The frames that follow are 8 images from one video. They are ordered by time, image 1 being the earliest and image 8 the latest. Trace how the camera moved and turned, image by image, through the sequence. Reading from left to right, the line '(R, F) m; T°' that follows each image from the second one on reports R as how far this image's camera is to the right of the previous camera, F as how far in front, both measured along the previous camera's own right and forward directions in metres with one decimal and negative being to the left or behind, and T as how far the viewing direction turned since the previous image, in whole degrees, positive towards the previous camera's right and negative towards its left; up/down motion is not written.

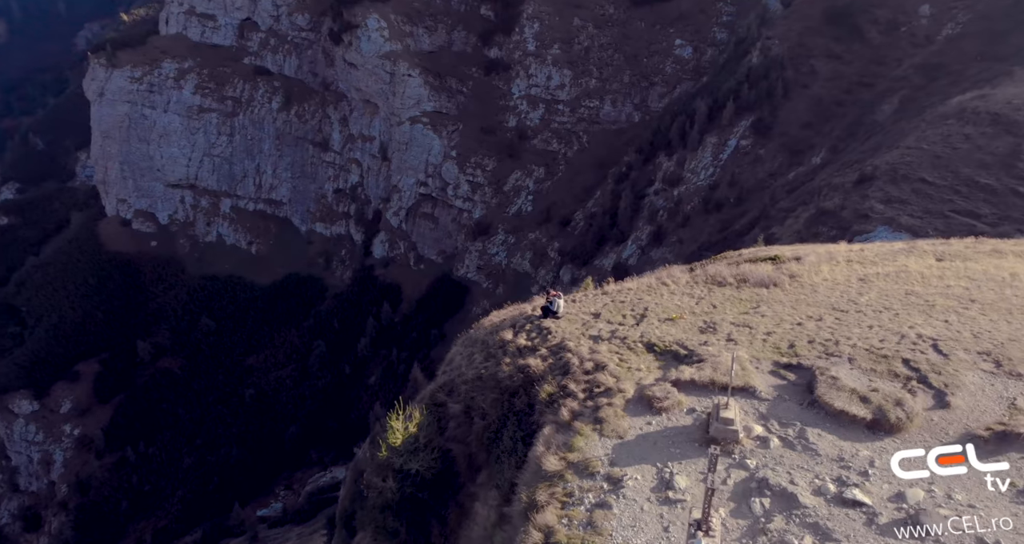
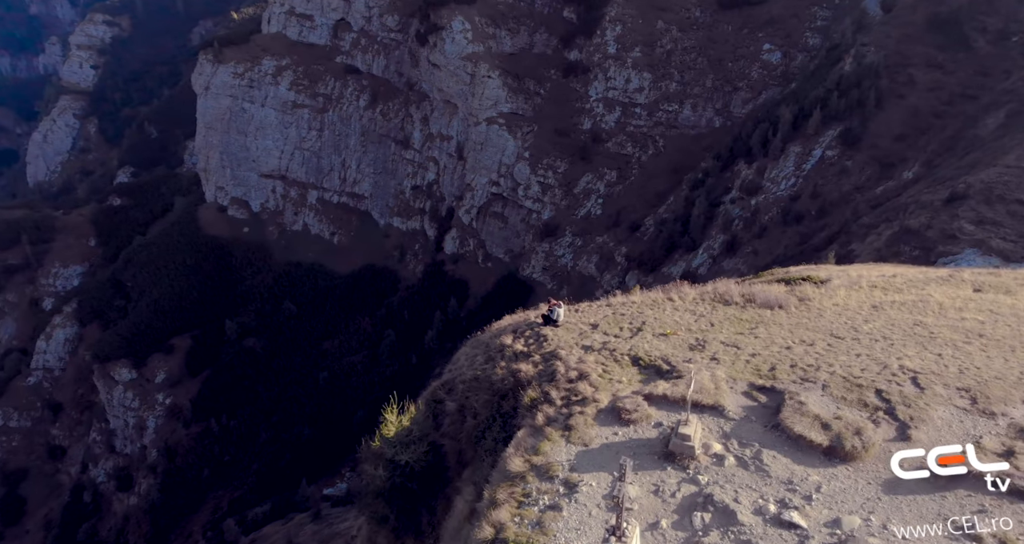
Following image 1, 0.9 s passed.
(+1.7, -0.8) m; -7°
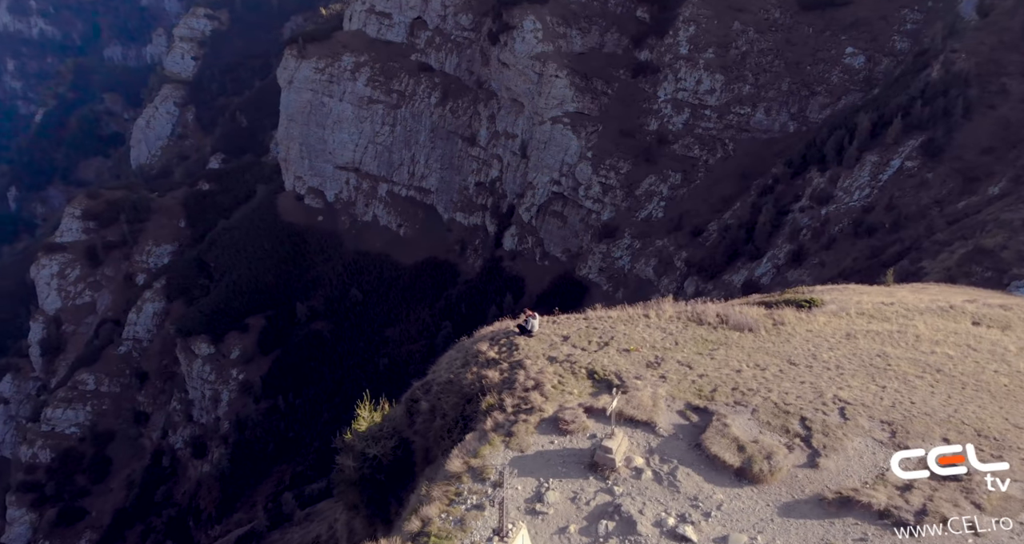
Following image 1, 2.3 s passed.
(+2.3, -1.1) m; -6°
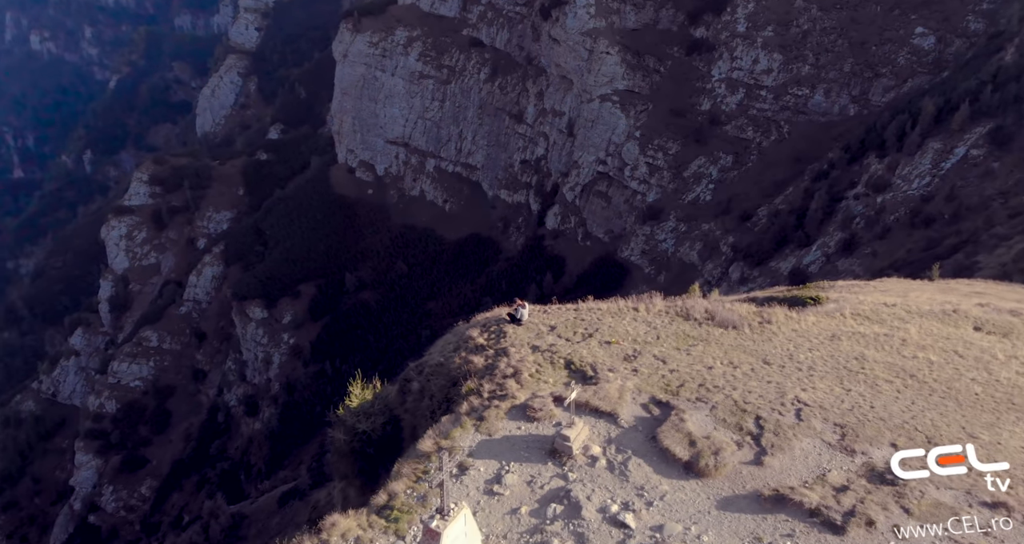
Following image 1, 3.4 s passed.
(+1.6, -0.8) m; -4°
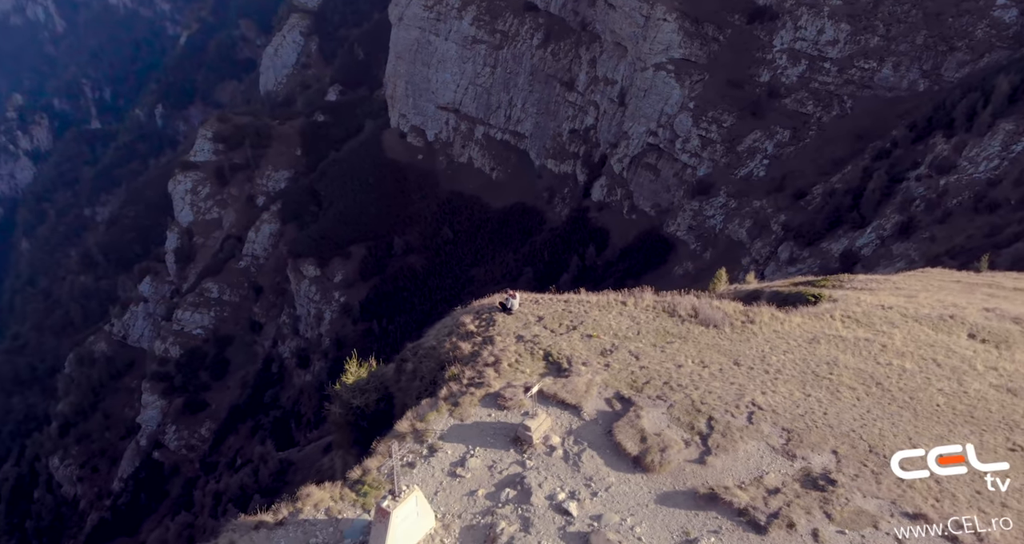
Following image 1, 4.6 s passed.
(+1.7, -1.0) m; -4°
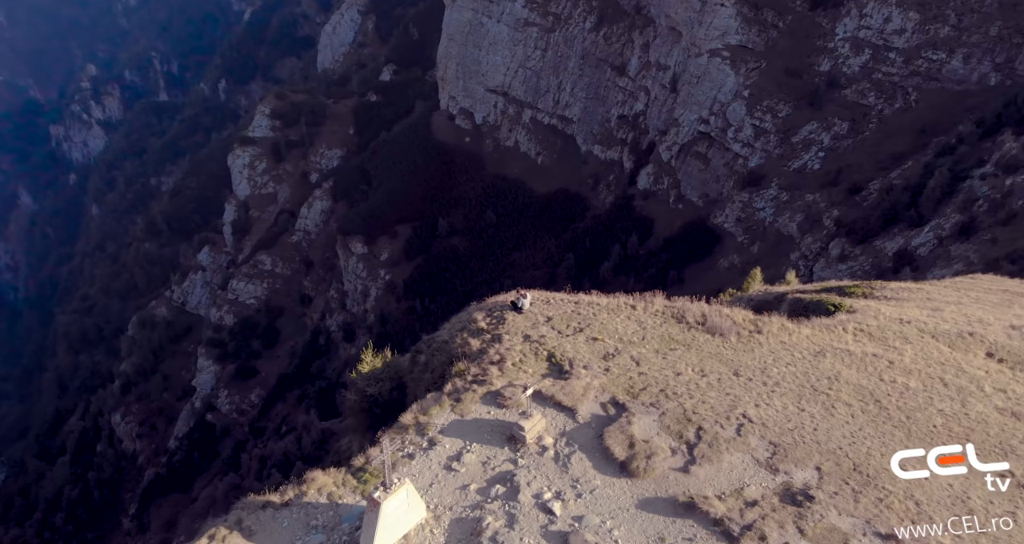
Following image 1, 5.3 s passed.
(+1.0, -0.6) m; -4°
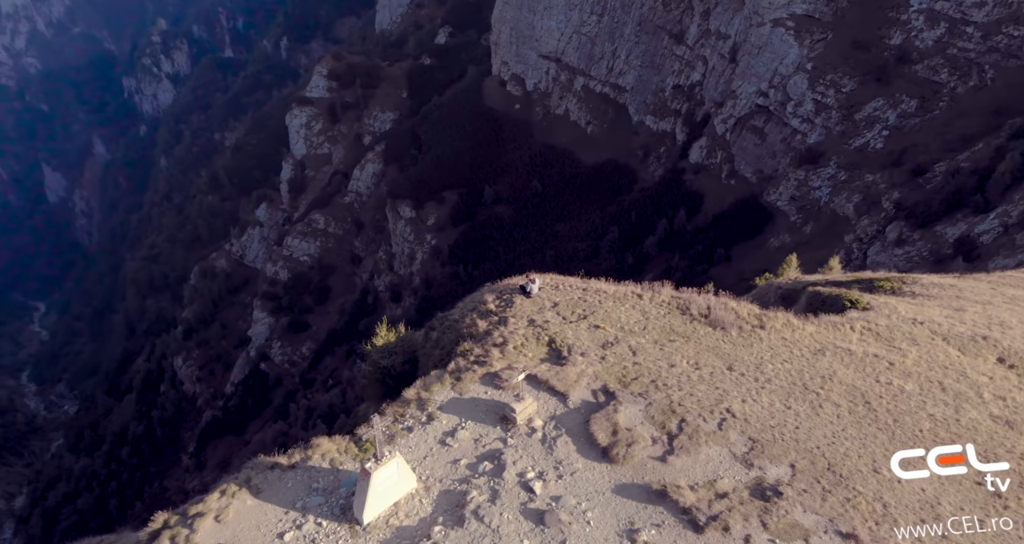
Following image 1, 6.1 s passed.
(+1.2, -0.6) m; -4°
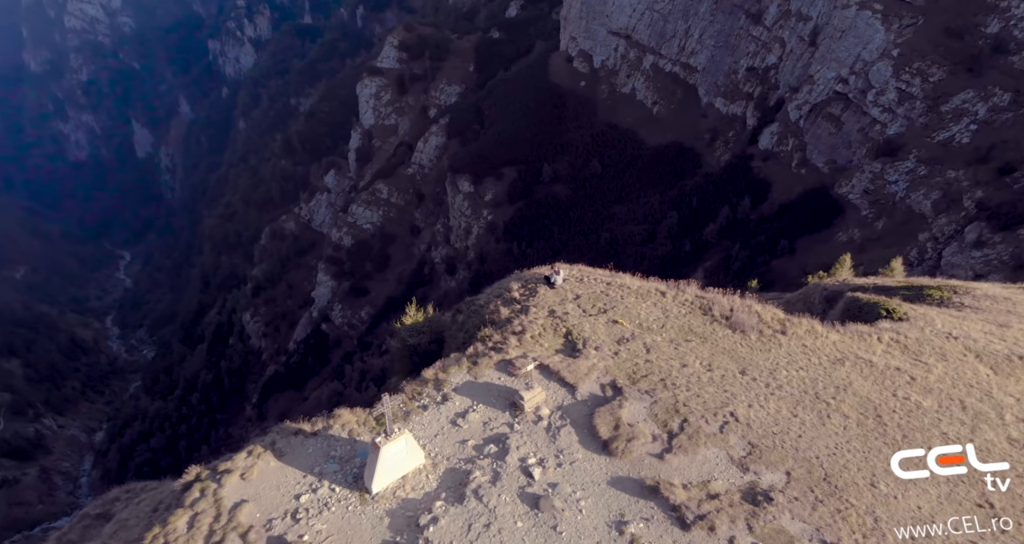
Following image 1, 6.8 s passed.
(+1.3, +0.3) m; -5°
